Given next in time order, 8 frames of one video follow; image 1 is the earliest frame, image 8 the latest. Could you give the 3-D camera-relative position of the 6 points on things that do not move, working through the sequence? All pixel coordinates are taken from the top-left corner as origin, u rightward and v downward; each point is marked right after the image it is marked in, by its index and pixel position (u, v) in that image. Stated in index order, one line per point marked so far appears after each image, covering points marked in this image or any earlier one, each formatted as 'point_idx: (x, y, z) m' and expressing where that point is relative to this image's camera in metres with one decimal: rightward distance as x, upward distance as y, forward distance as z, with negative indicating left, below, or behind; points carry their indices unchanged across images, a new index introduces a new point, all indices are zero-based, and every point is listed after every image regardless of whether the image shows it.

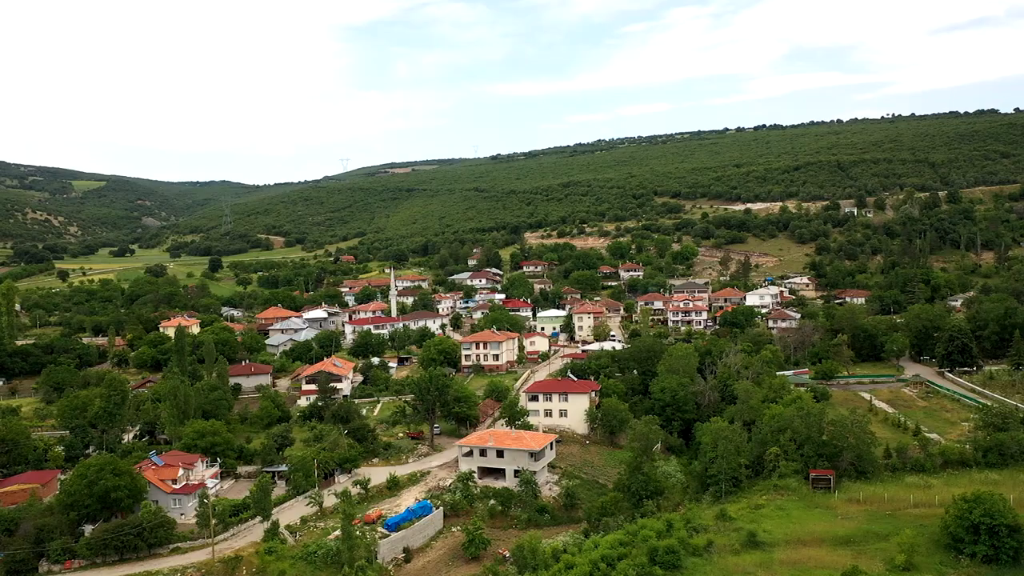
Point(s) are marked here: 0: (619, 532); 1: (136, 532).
0: (+2.7, -6.0, +19.7) m
1: (-8.8, -5.9, +19.3) m
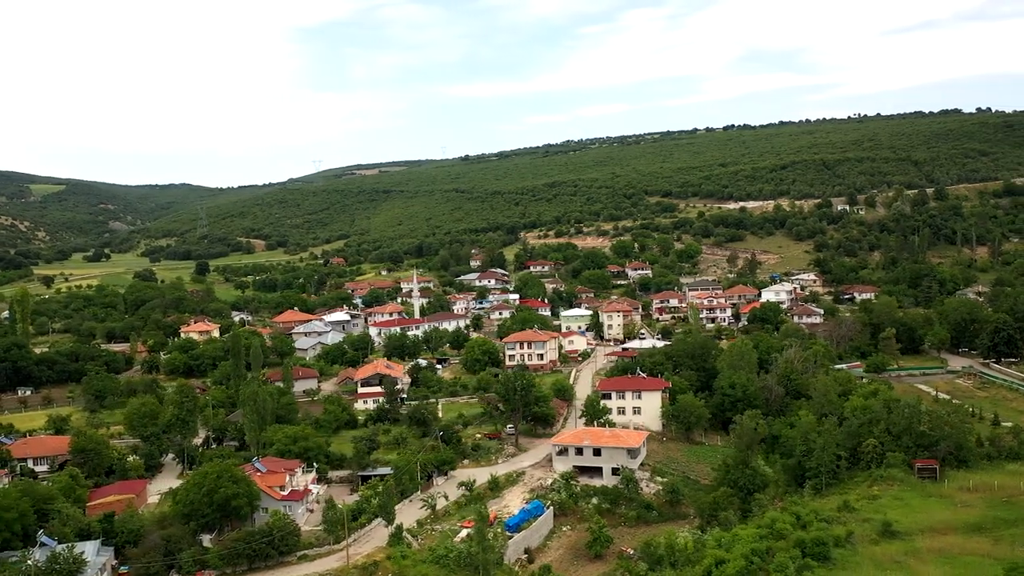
0: (+5.8, -5.9, +19.9) m
1: (-5.6, -6.0, +18.9) m
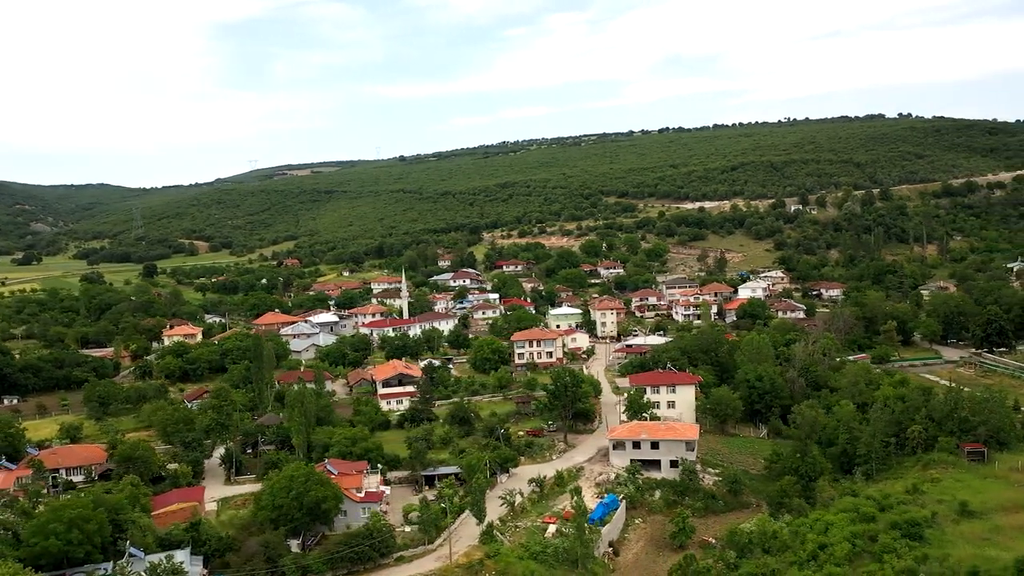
0: (+8.1, -5.7, +20.6) m
1: (-3.2, -5.9, +18.6) m
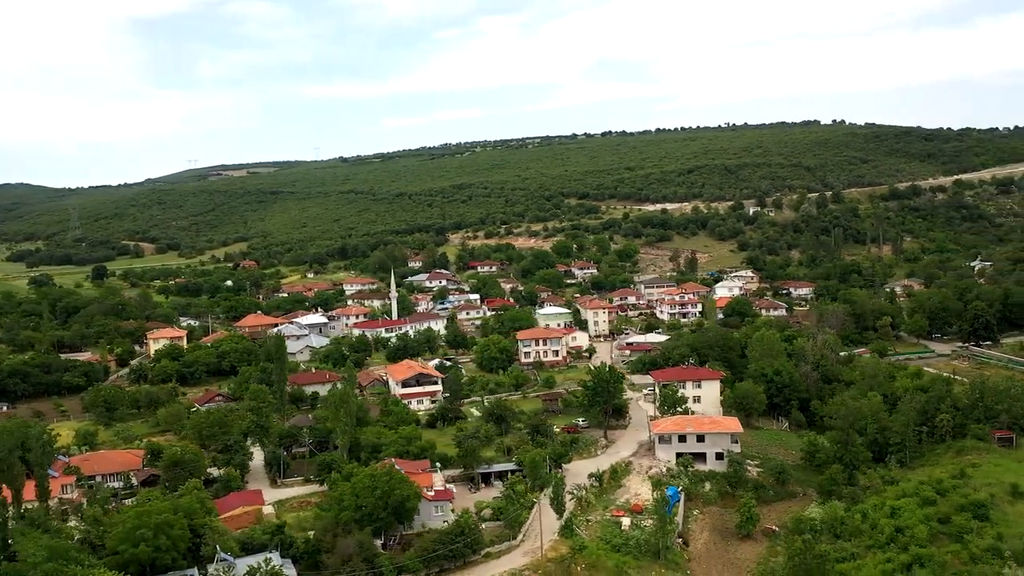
0: (+10.0, -5.6, +21.4) m
1: (-1.1, -5.8, +18.5) m
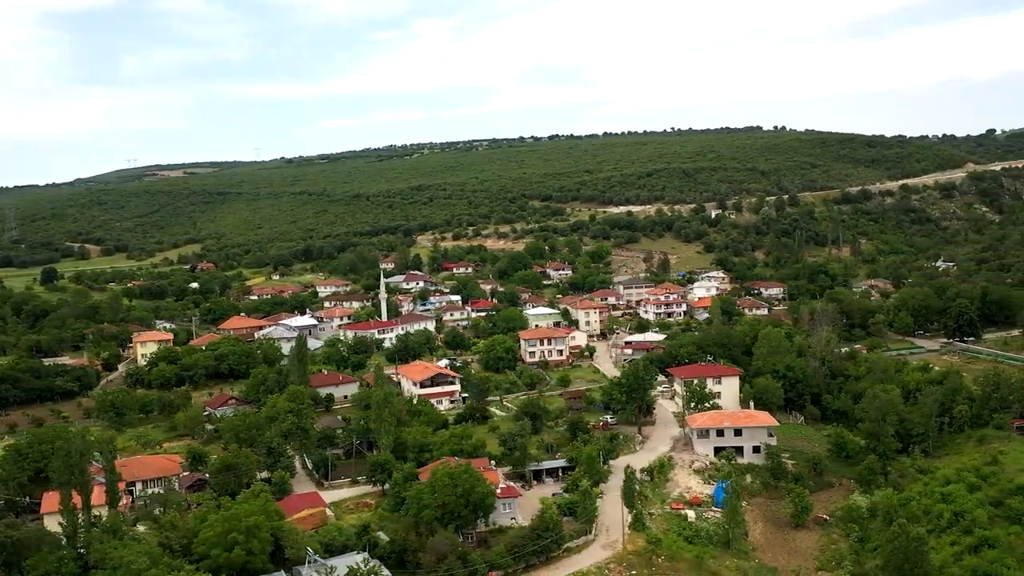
0: (+11.6, -5.5, +22.4) m
1: (+0.8, -5.7, +18.6) m
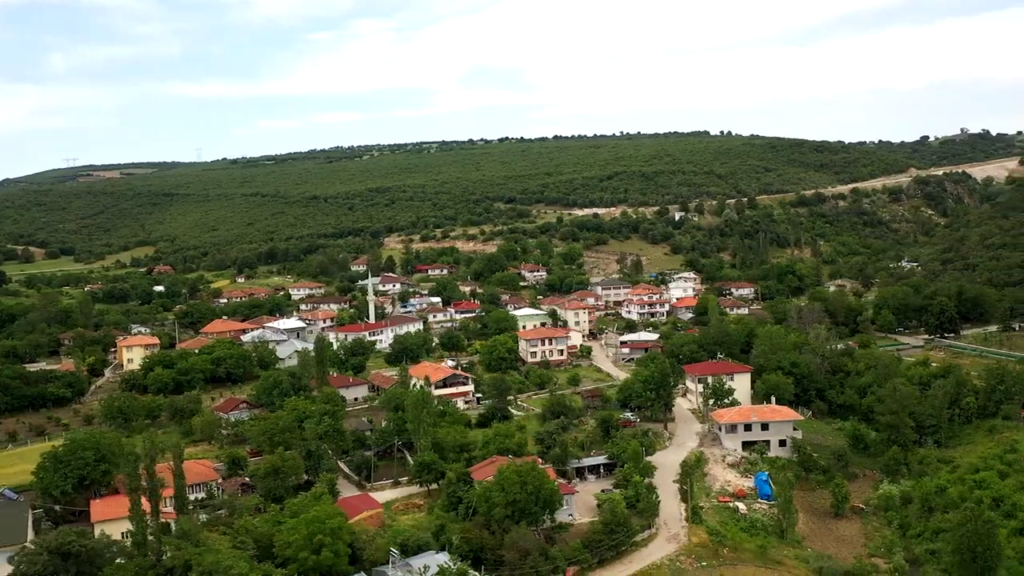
0: (+13.0, -5.4, +23.4) m
1: (+2.5, -5.7, +18.8) m
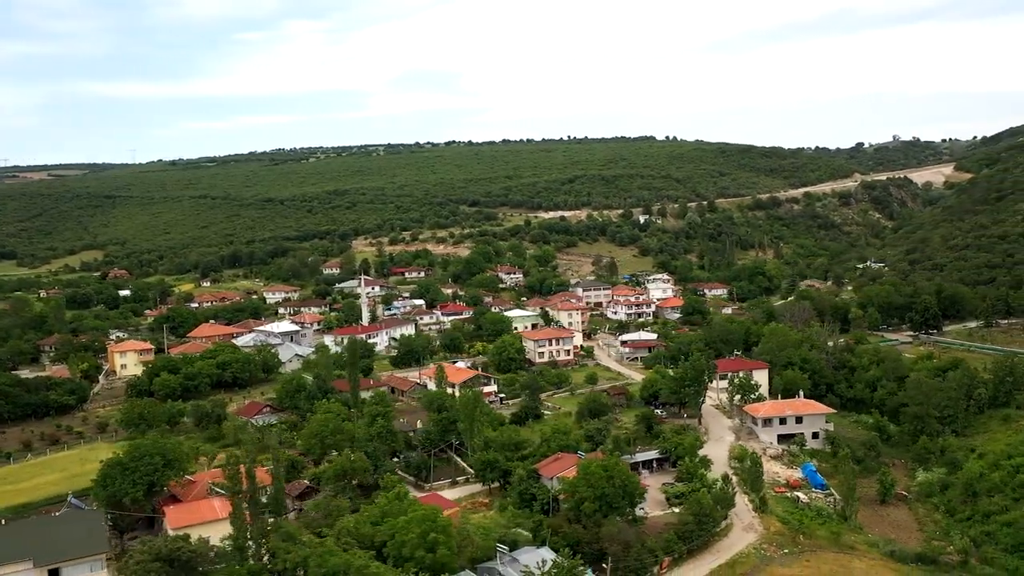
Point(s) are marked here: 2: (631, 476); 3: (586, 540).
0: (+14.7, -5.3, +24.7) m
1: (+4.6, -5.6, +19.2) m
2: (+2.9, -4.6, +19.8) m
3: (+1.6, -5.7, +18.2) m
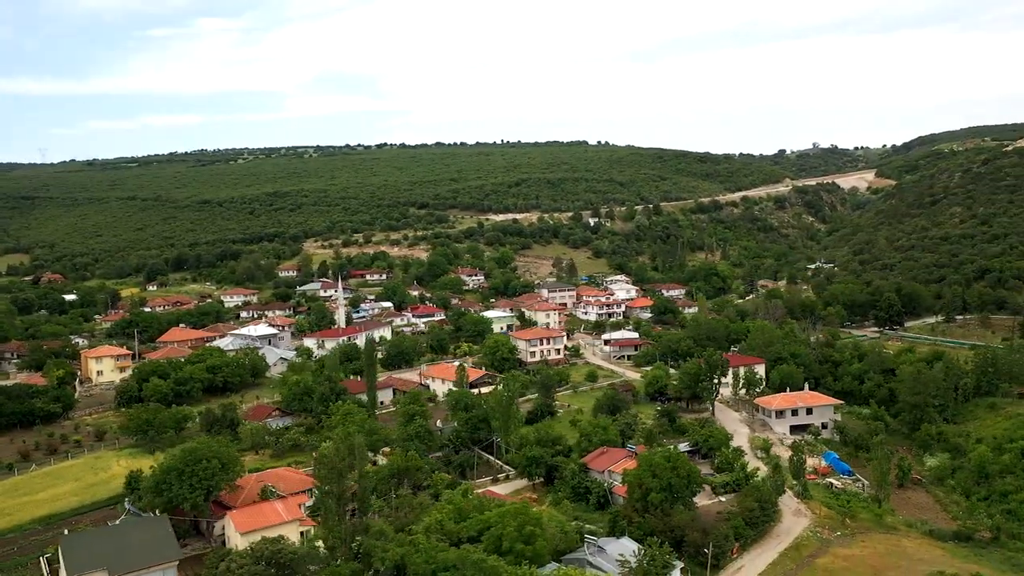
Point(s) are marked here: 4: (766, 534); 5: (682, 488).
0: (+15.8, -5.1, +26.3) m
1: (+6.2, -5.5, +19.9) m
2: (+4.5, -4.5, +20.3) m
3: (+3.4, -5.5, +18.6) m
4: (+6.2, -6.0, +19.8) m
5: (+4.0, -4.9, +19.6) m
